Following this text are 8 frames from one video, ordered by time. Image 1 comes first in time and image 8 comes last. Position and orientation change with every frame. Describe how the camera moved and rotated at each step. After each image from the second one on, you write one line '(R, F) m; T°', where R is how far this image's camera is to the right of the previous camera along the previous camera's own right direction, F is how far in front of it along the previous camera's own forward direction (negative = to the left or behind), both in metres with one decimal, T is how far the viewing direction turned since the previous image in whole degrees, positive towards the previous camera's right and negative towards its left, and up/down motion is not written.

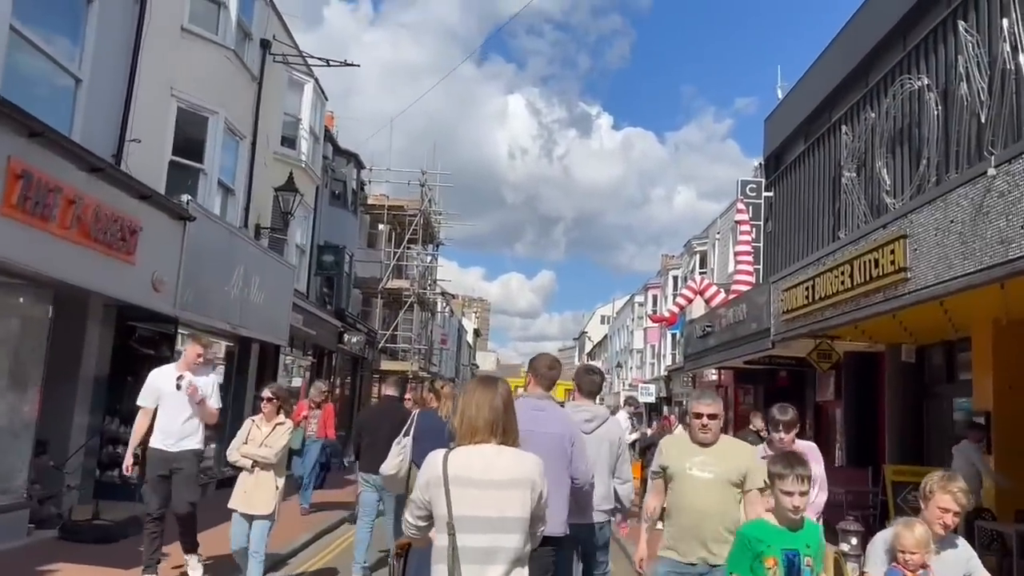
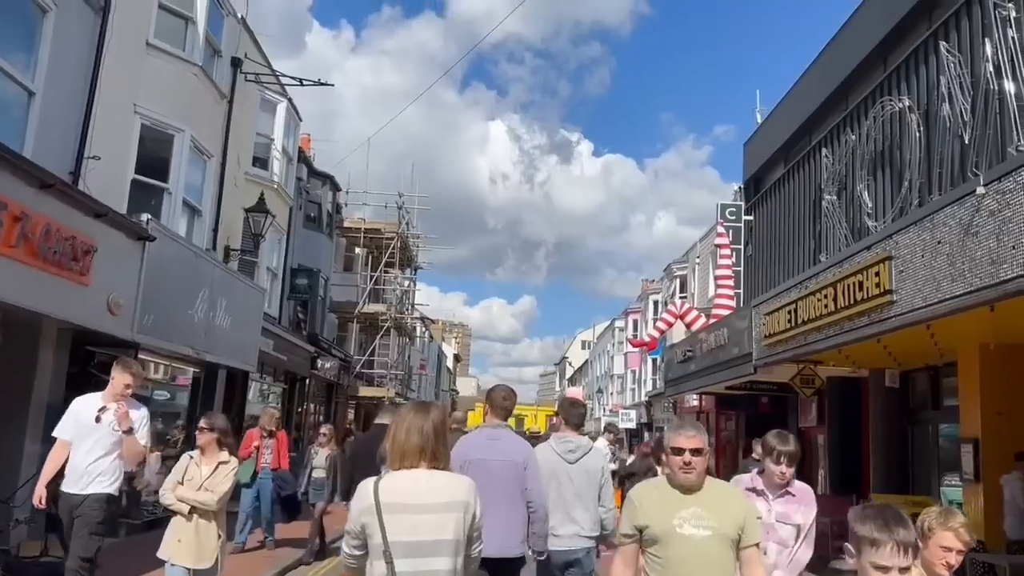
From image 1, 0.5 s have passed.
(+0.1, +0.3) m; +1°
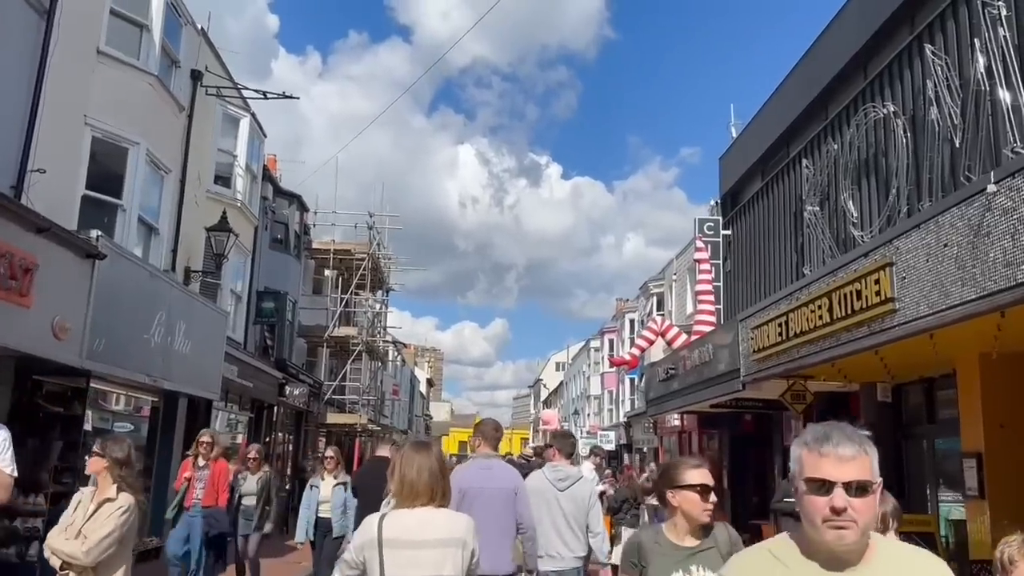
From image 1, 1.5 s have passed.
(-0.1, +0.5) m; +2°
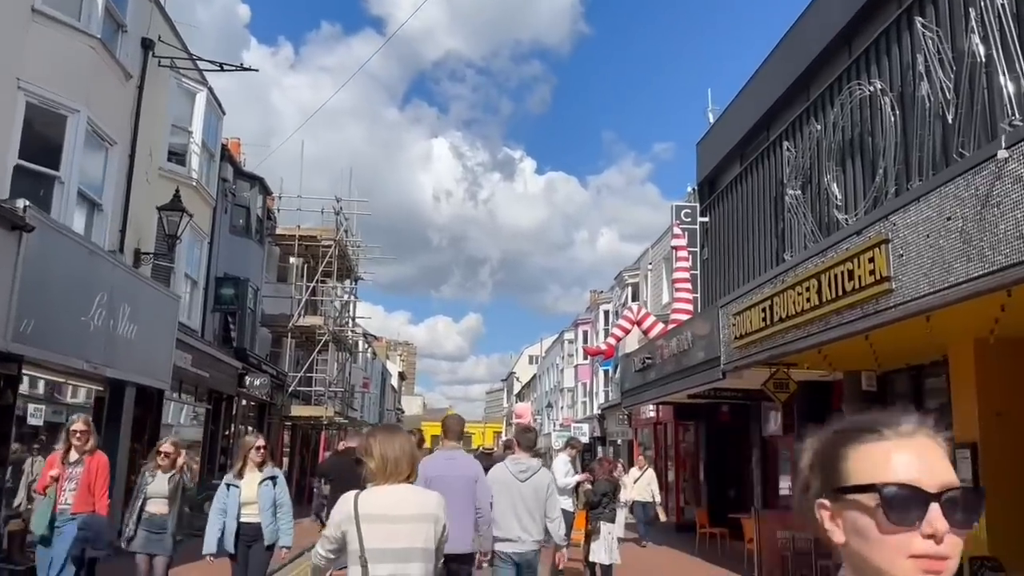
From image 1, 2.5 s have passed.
(0.0, +0.6) m; +2°
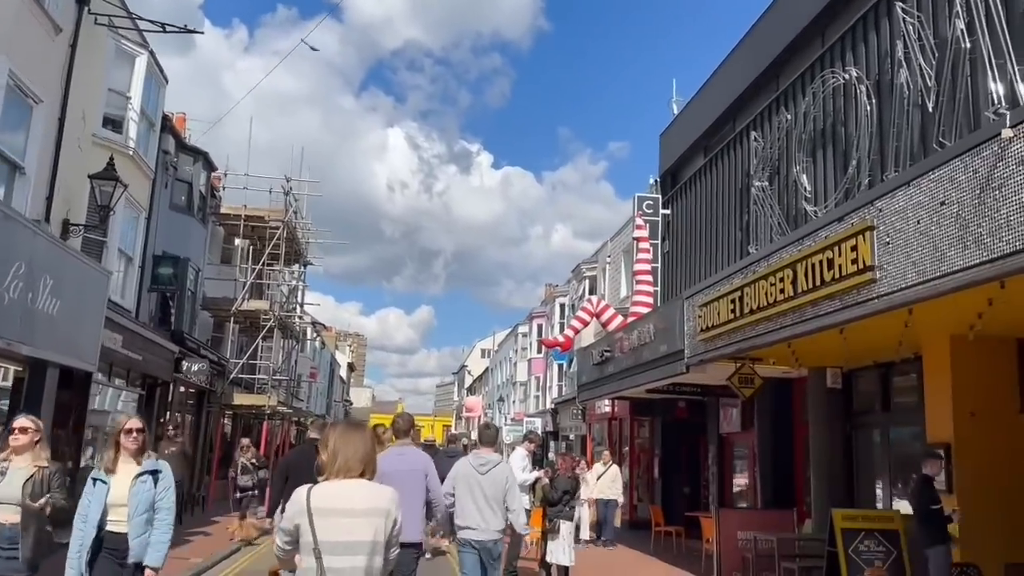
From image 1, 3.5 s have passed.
(-0.1, +0.6) m; +3°
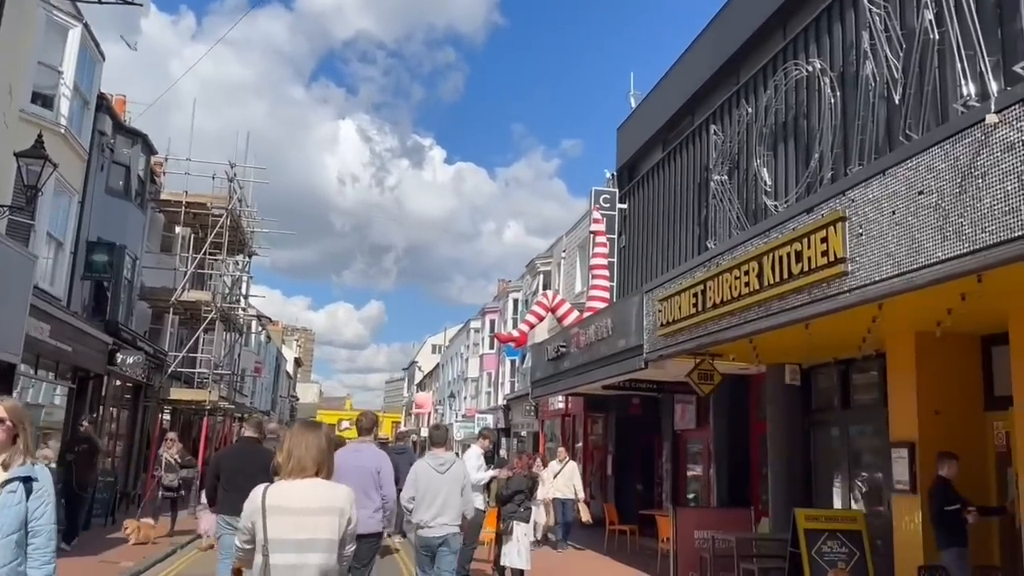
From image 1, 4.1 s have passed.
(0.0, +0.4) m; +3°
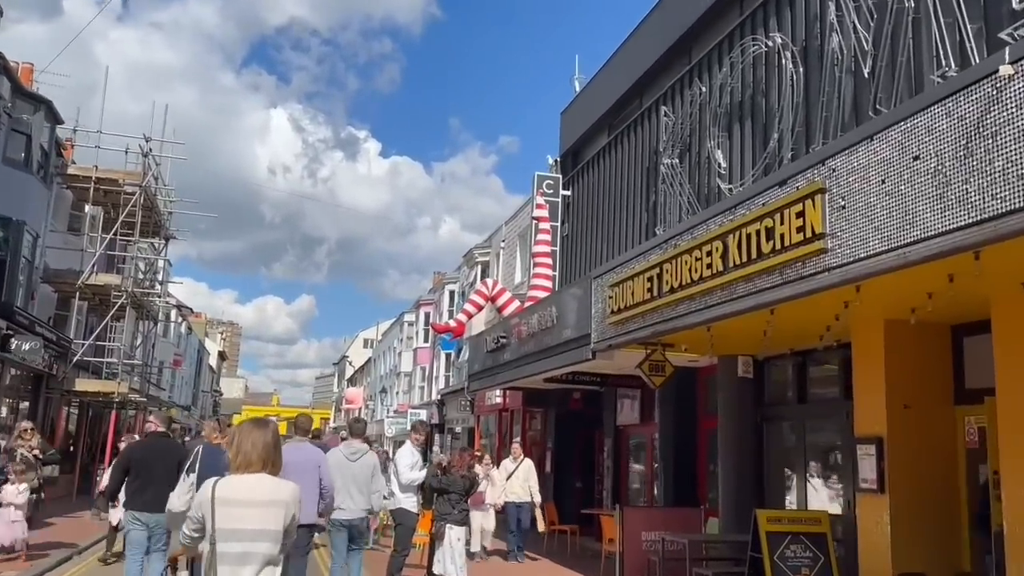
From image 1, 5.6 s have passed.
(-0.1, +0.8) m; +5°
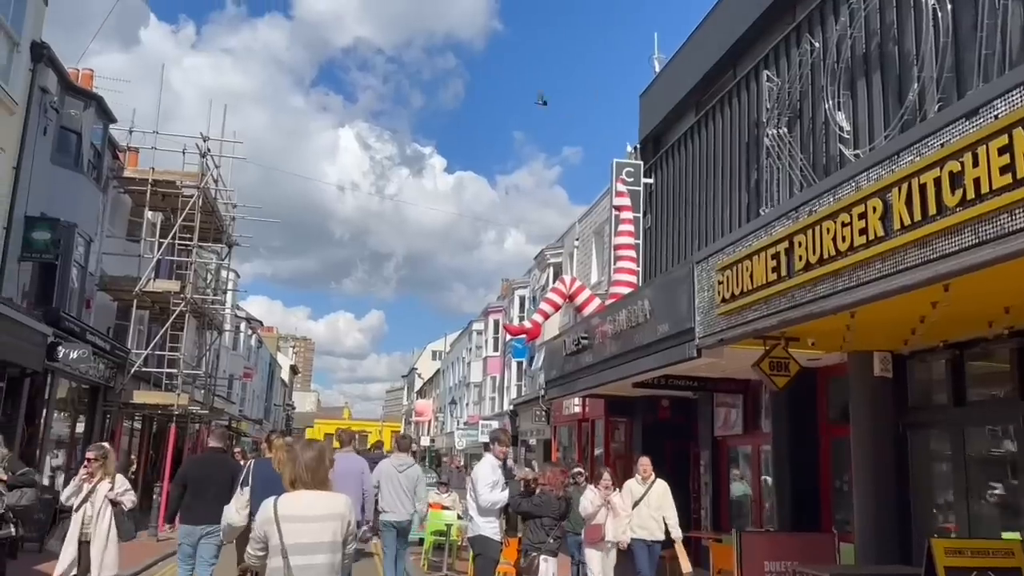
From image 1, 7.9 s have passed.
(-0.2, +1.3) m; -5°
